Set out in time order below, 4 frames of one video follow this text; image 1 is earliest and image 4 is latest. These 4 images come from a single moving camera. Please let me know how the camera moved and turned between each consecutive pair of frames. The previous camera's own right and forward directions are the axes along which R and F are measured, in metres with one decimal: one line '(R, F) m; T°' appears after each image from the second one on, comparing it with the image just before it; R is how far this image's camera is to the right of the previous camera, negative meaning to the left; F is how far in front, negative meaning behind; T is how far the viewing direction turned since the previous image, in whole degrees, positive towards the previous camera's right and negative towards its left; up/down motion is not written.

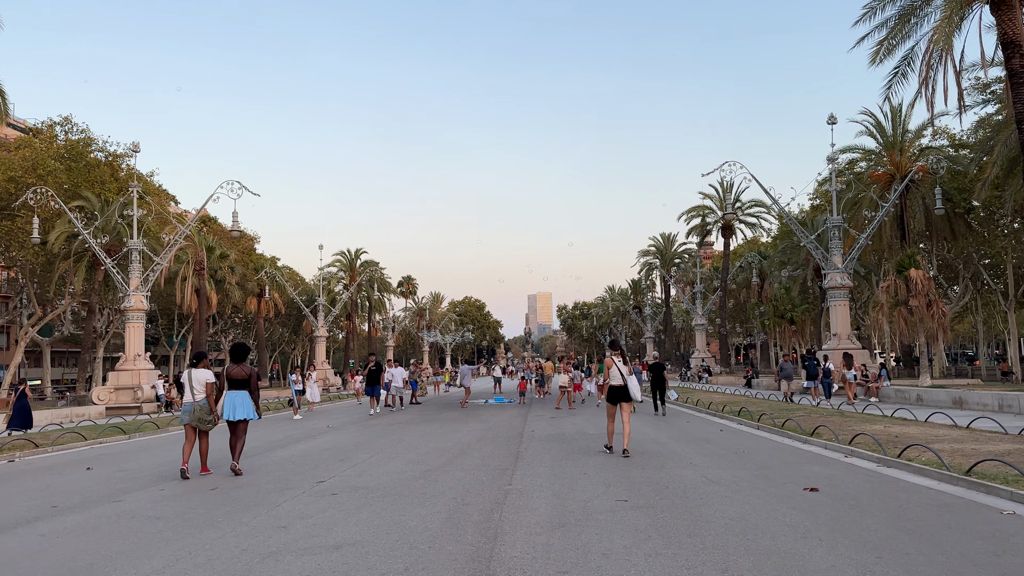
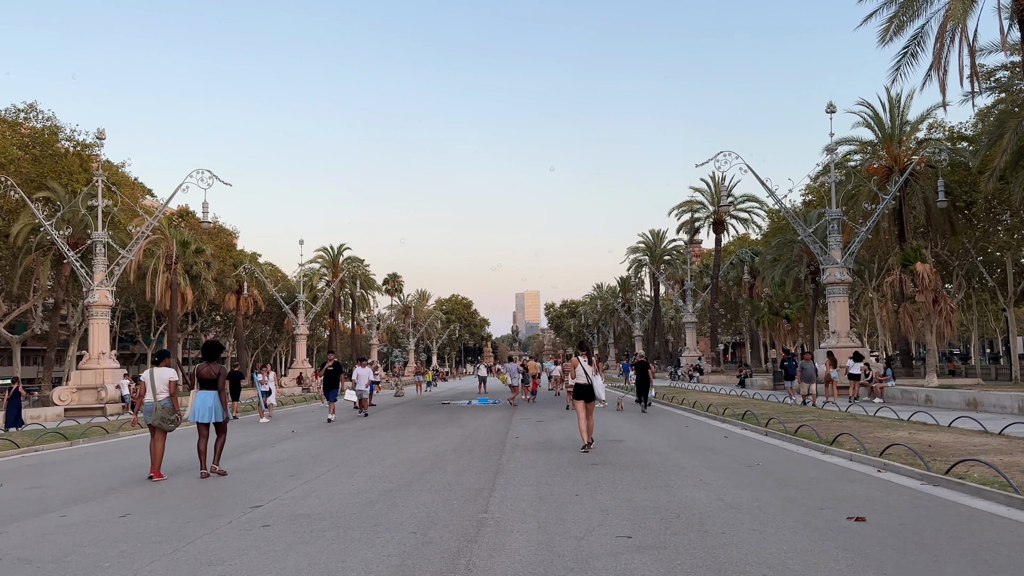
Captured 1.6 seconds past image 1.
(+0.1, +1.4) m; +1°
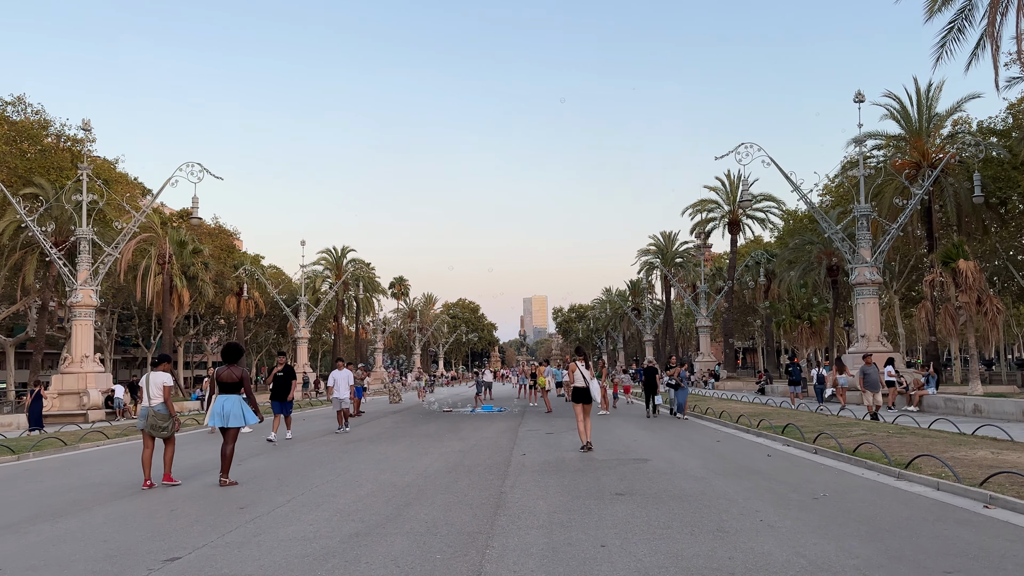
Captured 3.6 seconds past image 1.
(0.0, +1.8) m; -1°
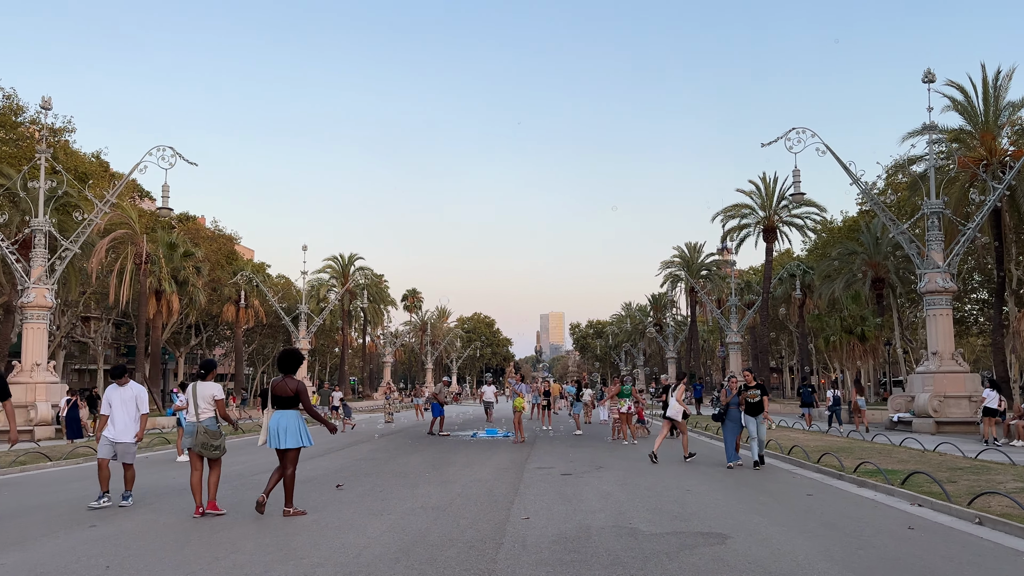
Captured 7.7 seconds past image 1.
(+0.2, +3.7) m; -1°
